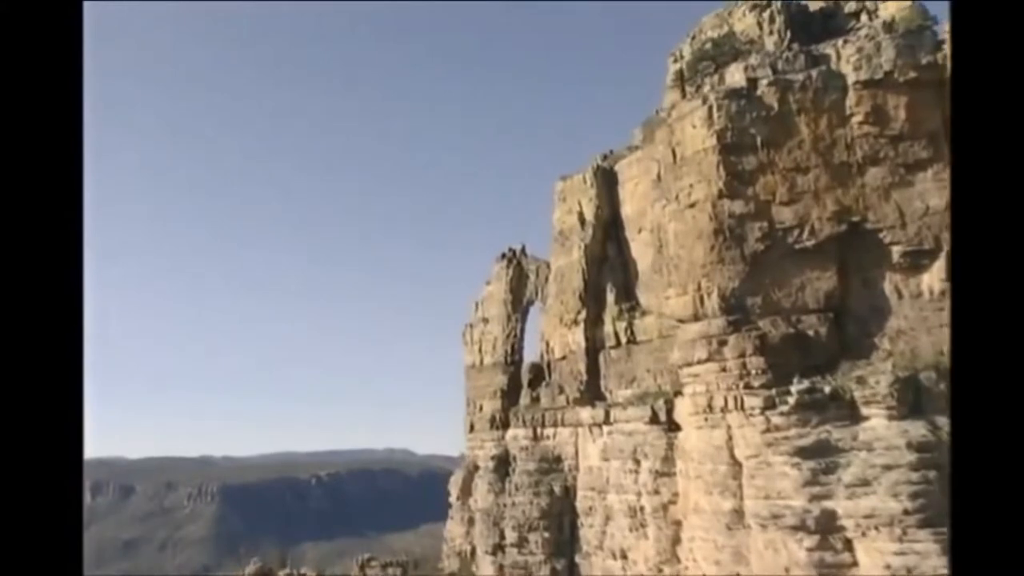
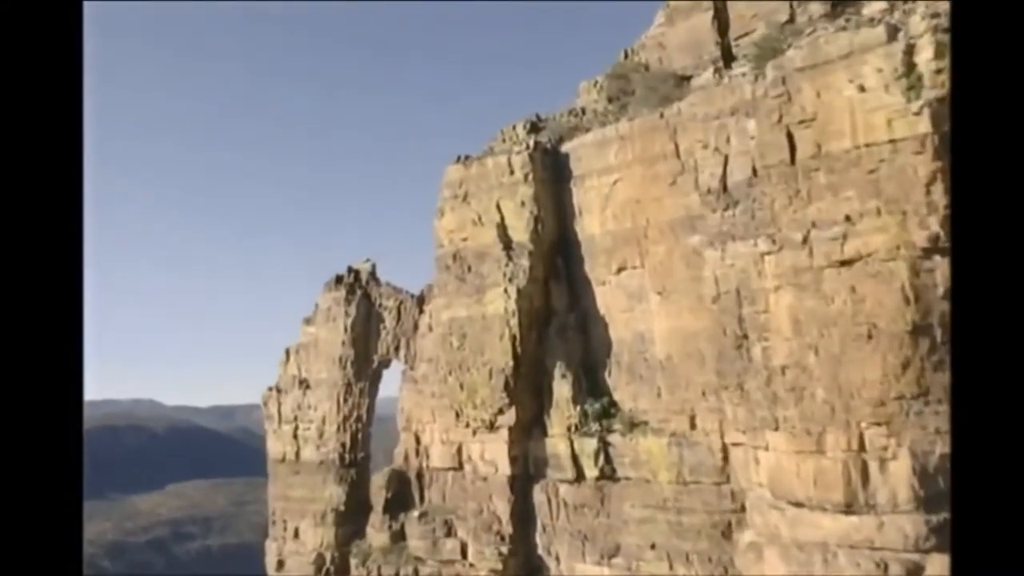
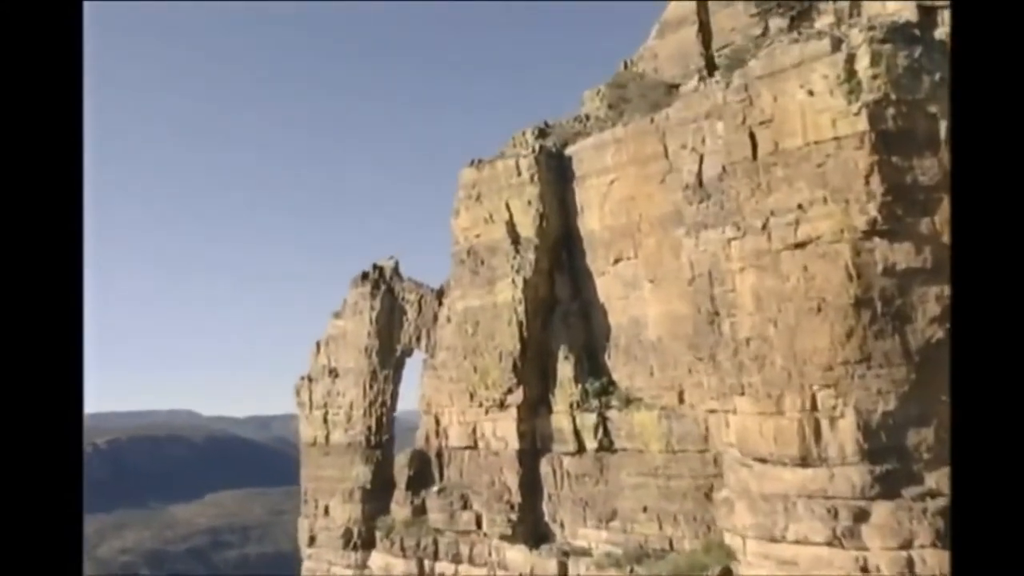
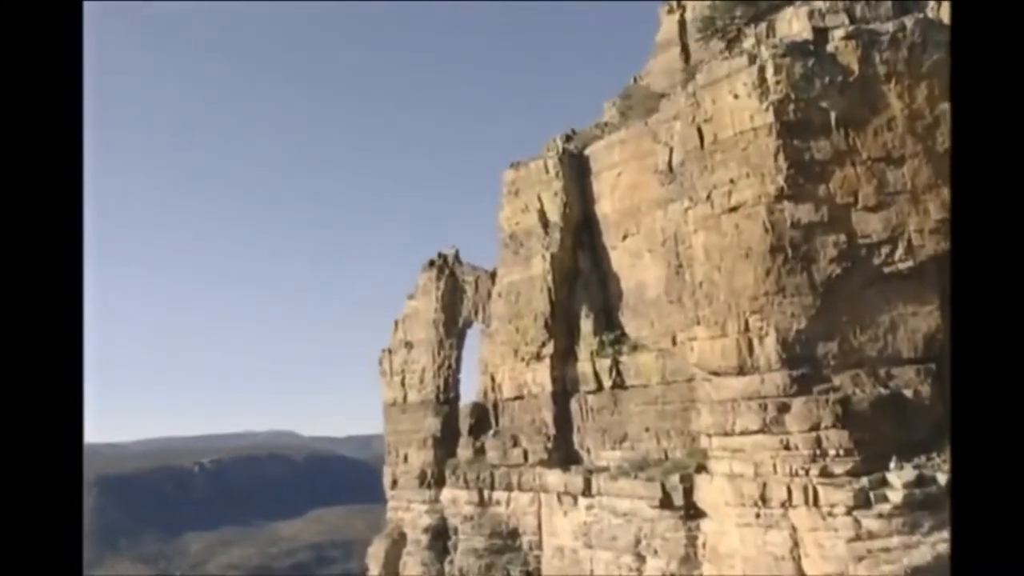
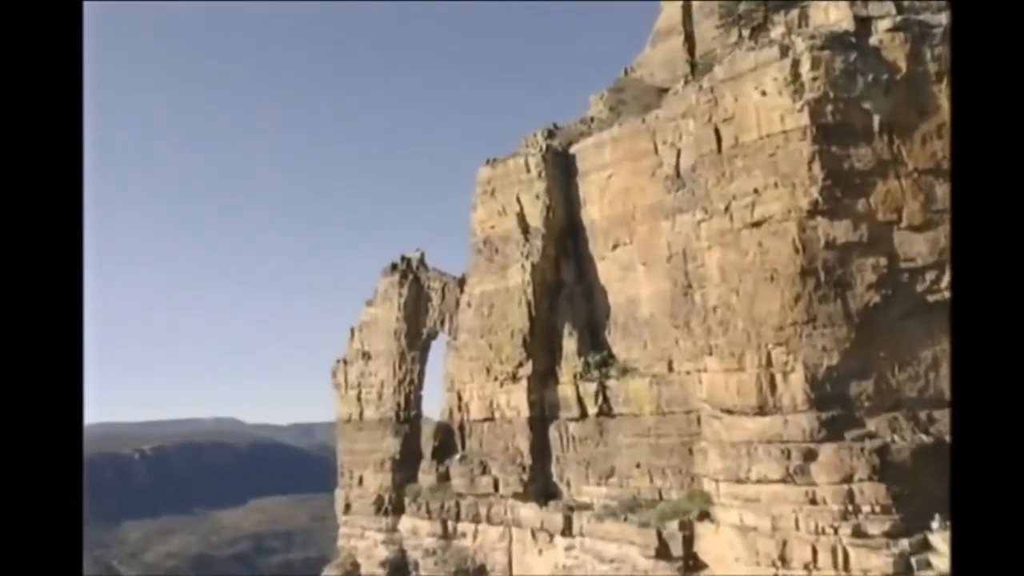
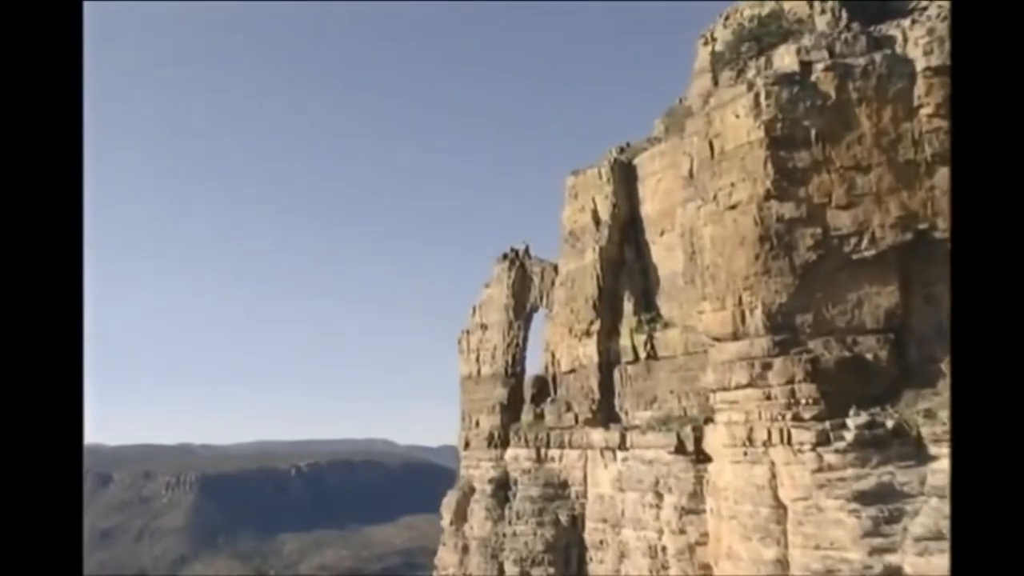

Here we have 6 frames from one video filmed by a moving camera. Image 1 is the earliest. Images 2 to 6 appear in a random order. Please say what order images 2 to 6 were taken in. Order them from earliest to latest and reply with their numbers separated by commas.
6, 4, 5, 3, 2
